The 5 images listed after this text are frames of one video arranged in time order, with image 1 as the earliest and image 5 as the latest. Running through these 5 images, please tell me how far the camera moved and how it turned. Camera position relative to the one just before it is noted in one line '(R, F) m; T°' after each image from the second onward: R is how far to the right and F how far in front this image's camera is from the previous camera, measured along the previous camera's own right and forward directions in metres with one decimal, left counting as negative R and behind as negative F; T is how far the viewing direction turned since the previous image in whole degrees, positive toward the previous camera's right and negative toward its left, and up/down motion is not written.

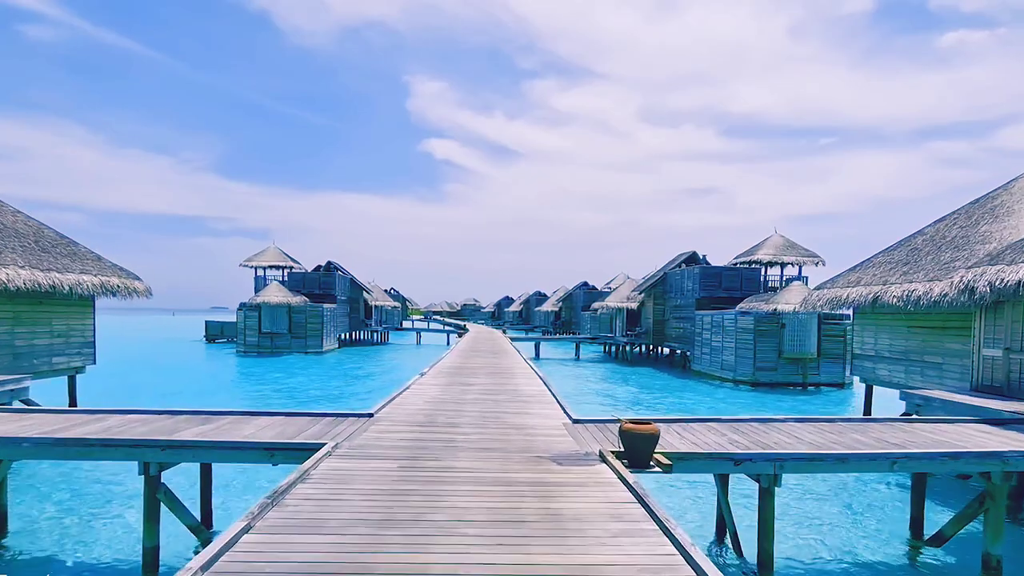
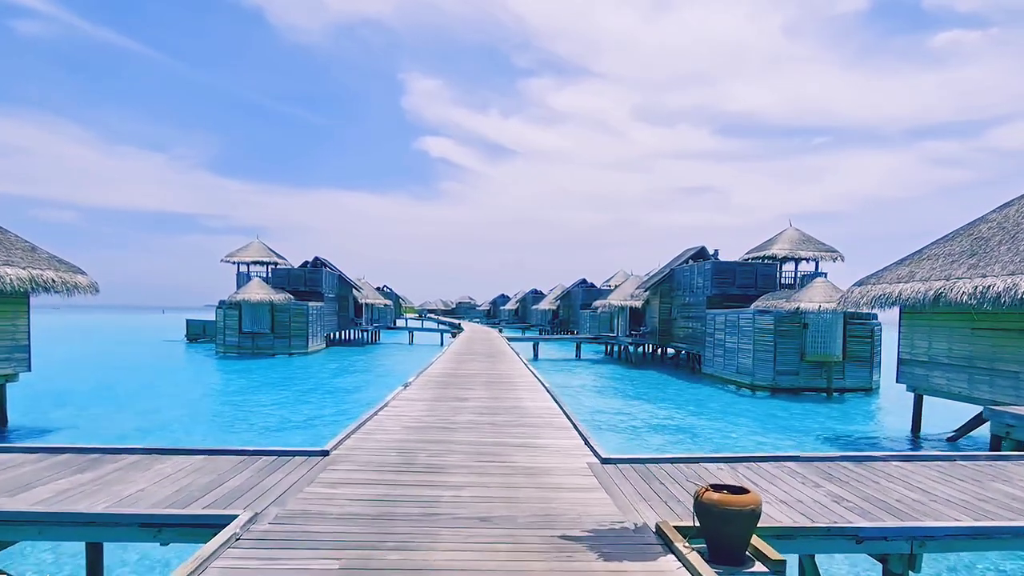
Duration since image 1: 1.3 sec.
(-0.1, +1.9) m; +1°
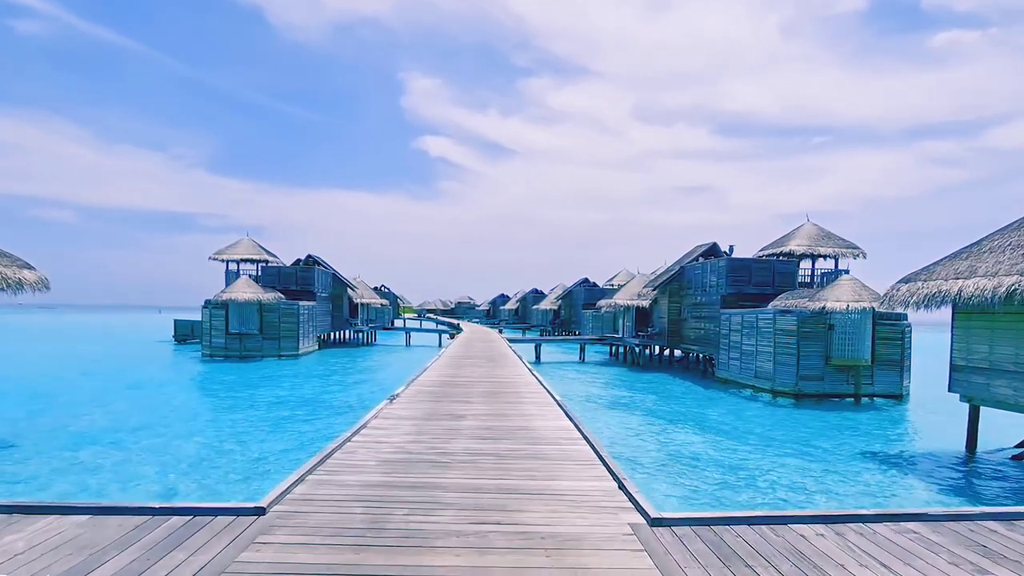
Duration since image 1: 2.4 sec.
(-0.1, +1.5) m; 0°
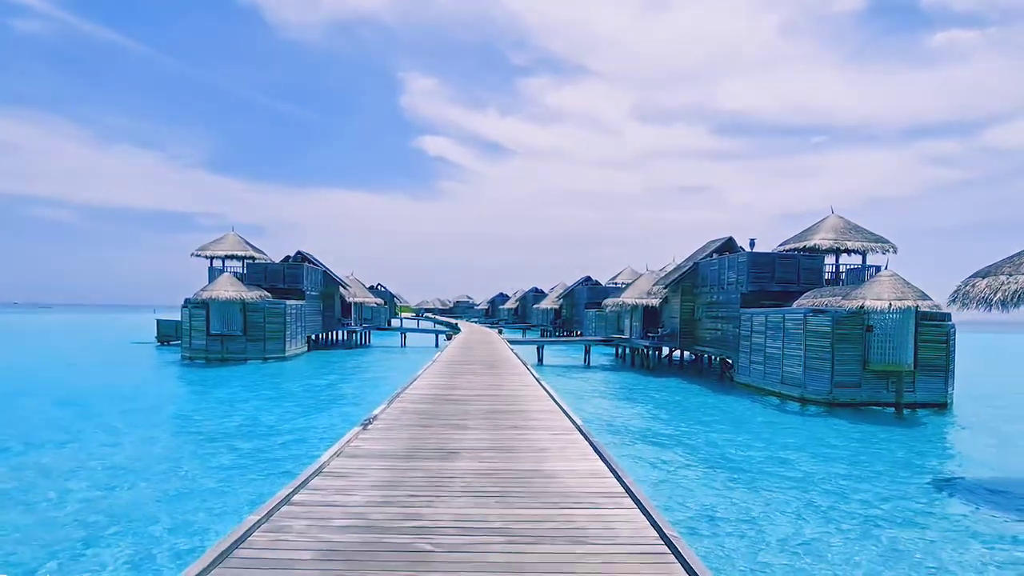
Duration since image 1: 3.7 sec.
(-0.1, +1.9) m; 0°
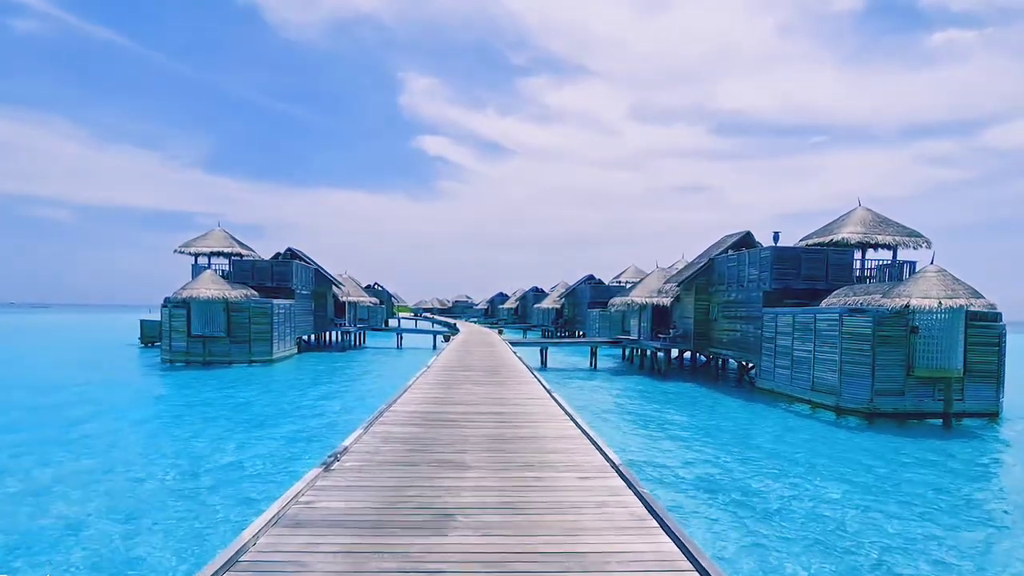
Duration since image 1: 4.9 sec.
(-0.1, +1.7) m; 0°
